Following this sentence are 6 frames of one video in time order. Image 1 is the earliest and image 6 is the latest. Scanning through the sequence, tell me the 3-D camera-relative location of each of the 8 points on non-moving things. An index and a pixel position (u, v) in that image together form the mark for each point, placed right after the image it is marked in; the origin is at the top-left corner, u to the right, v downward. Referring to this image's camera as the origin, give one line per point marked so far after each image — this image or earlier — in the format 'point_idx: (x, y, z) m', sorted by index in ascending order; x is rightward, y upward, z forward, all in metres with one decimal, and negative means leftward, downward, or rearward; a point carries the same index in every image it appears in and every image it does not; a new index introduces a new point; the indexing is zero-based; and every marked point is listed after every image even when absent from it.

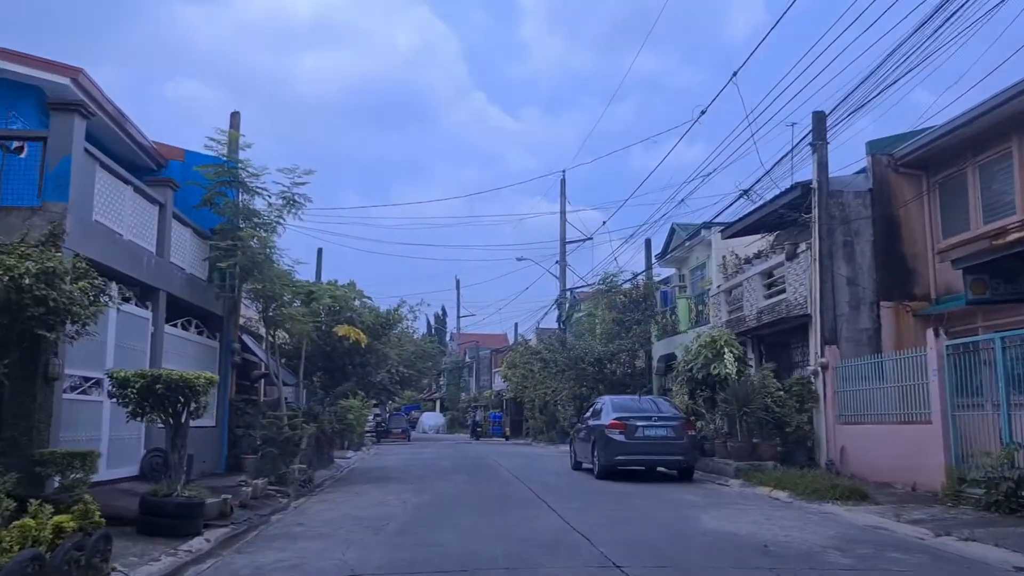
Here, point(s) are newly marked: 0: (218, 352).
0: (-6.7, -1.5, +19.9) m
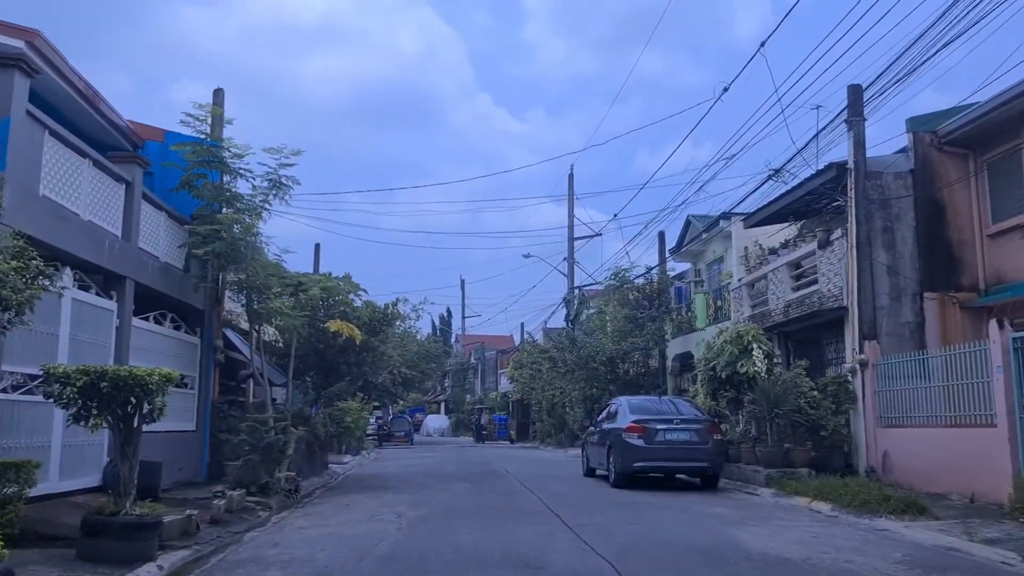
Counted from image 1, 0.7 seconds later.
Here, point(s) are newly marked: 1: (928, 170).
0: (-6.6, -1.3, +18.2) m
1: (+8.9, +2.5, +18.4) m
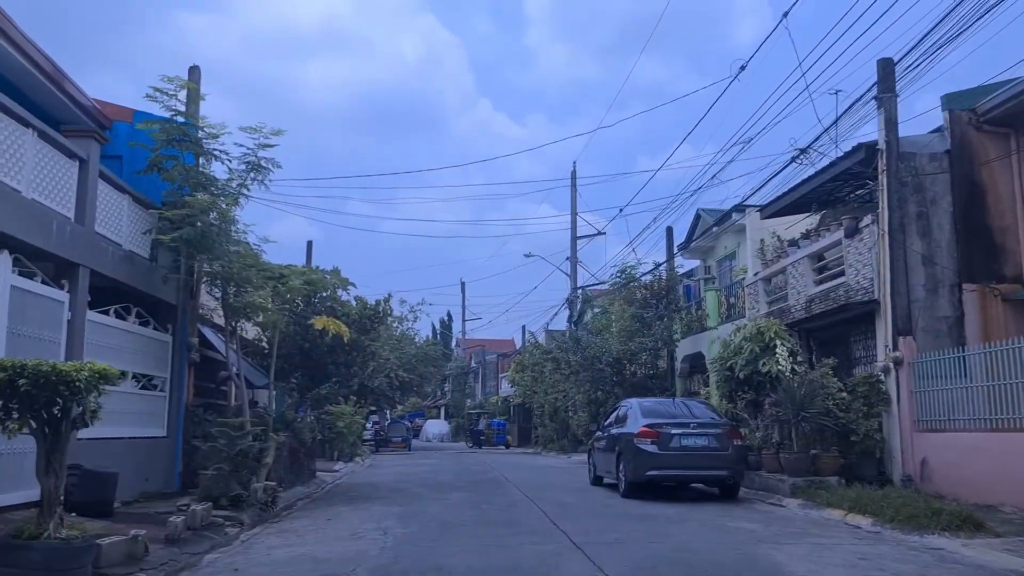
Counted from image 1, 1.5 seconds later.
0: (-6.6, -1.2, +16.7) m
1: (+8.9, +2.7, +16.9) m
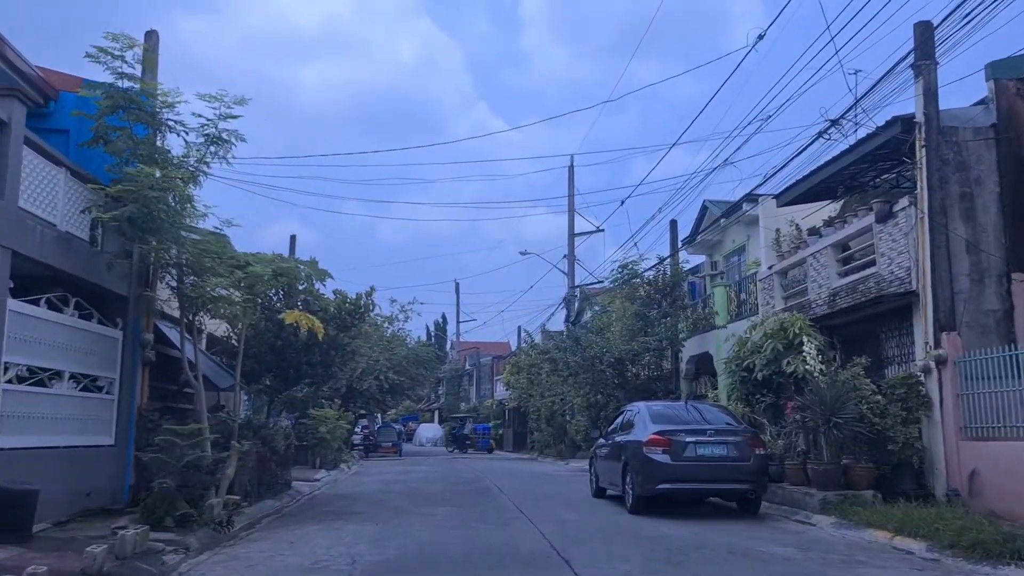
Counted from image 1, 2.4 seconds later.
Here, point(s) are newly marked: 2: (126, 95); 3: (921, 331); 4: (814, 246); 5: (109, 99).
0: (-6.7, -1.0, +14.8) m
1: (+8.8, +2.8, +15.1) m
2: (-6.1, +3.1, +13.7) m
3: (+7.0, -0.7, +14.8) m
4: (+6.7, +0.9, +19.2) m
5: (-6.3, +3.0, +13.6) m
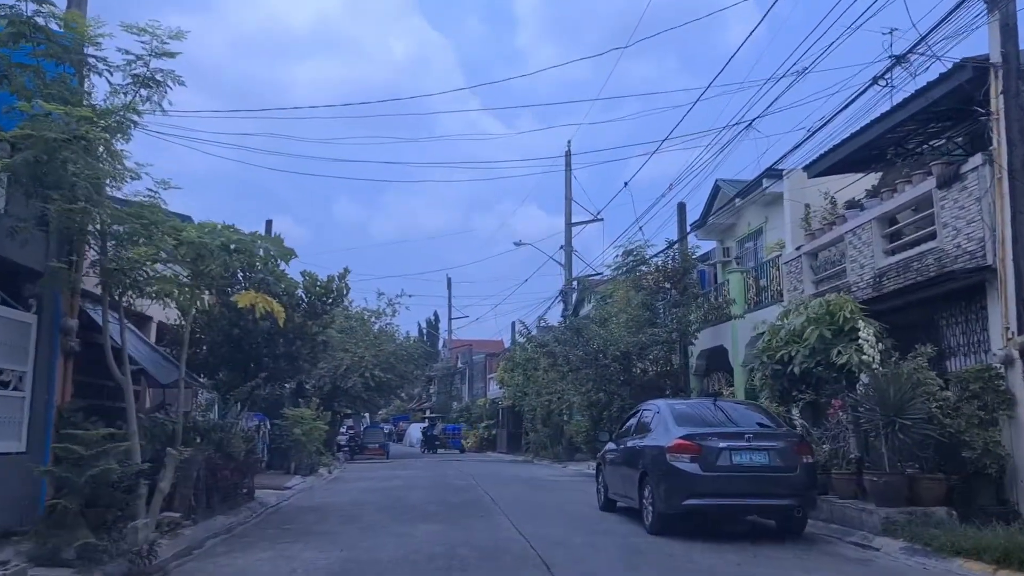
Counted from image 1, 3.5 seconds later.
0: (-6.7, -0.6, +12.3) m
1: (+8.7, +3.2, +12.6) m
2: (-6.1, +3.4, +11.1) m
3: (+7.0, -0.4, +12.4) m
4: (+6.6, +1.3, +16.7) m
5: (-6.4, +3.3, +11.0) m
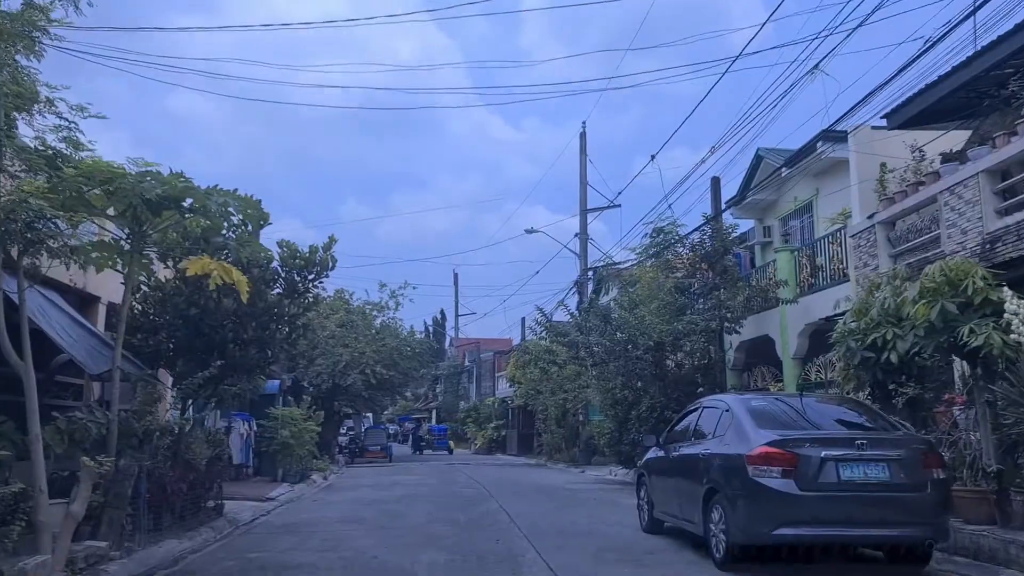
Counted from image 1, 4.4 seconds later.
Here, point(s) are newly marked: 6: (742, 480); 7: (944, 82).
0: (-6.4, -0.2, +9.3) m
1: (+9.0, +3.7, +9.6) m
2: (-5.8, +3.9, +8.2) m
3: (+7.3, +0.1, +9.3) m
4: (+6.9, +1.7, +13.7) m
5: (-6.1, +3.8, +8.1) m
6: (+2.4, -2.0, +9.1) m
7: (+7.0, +3.3, +13.9) m
